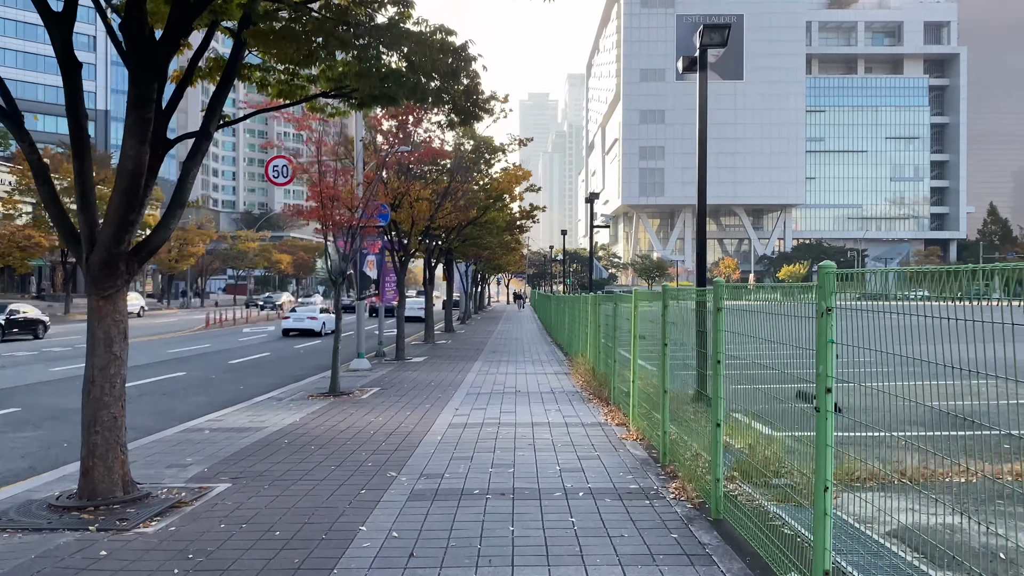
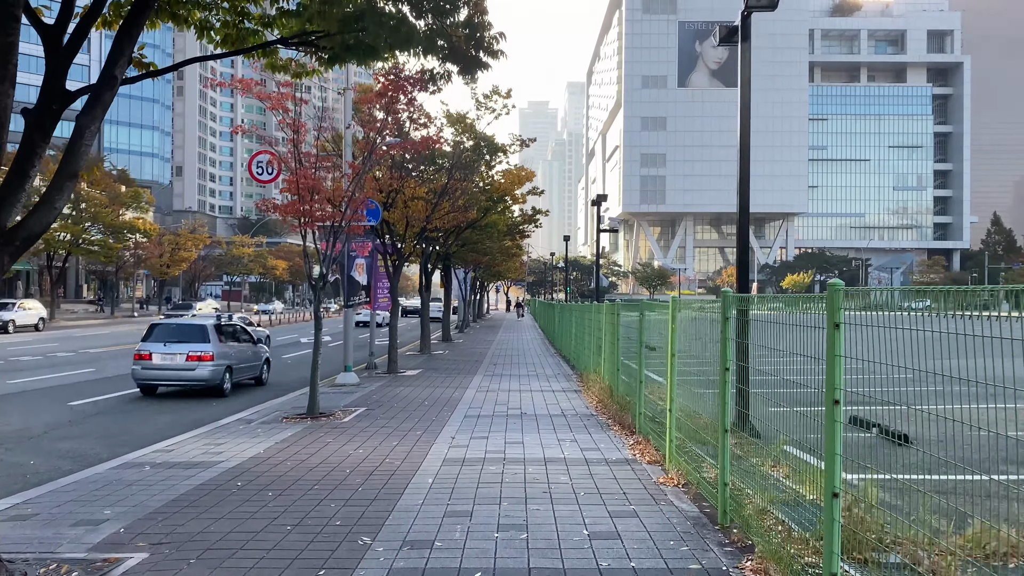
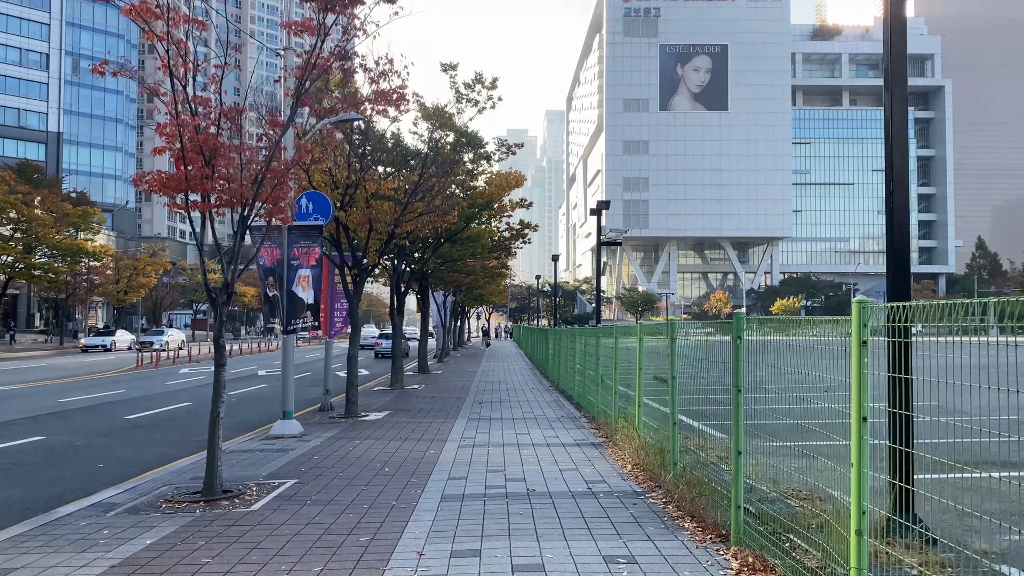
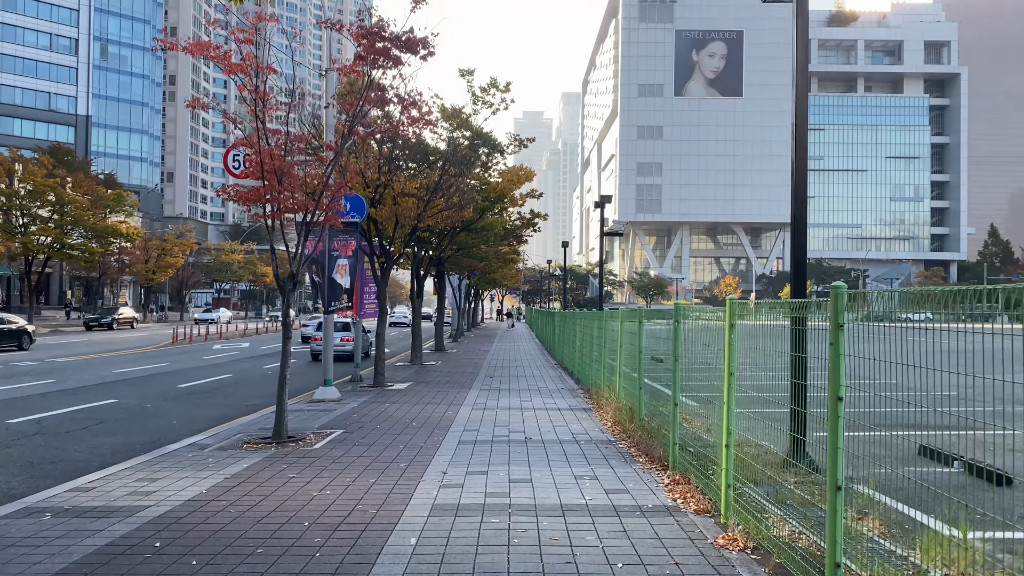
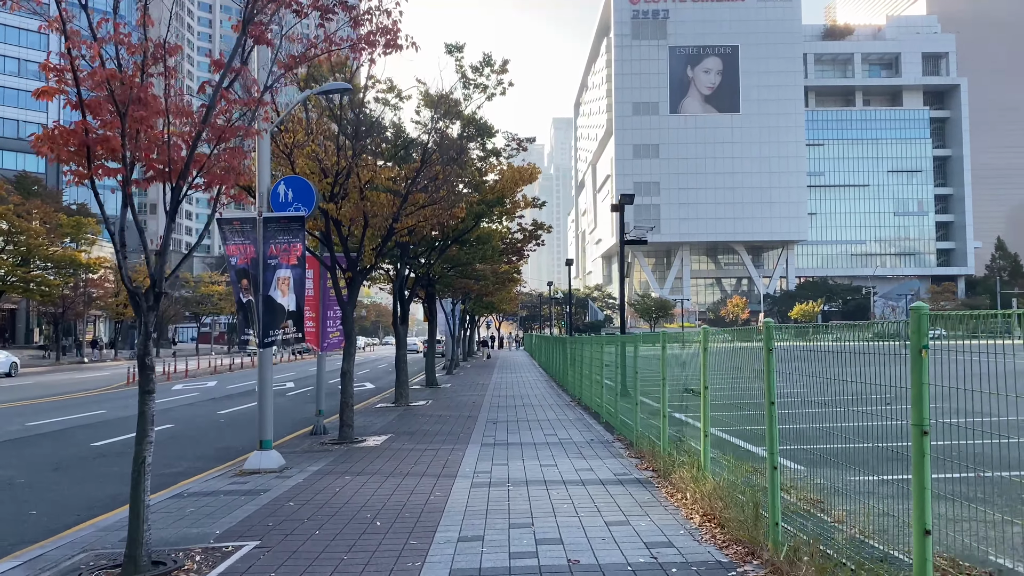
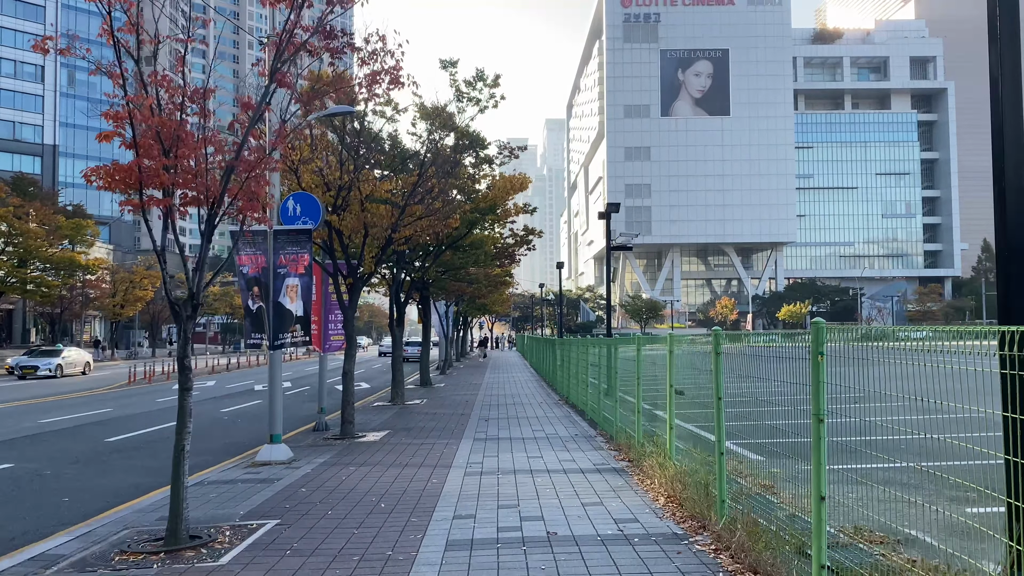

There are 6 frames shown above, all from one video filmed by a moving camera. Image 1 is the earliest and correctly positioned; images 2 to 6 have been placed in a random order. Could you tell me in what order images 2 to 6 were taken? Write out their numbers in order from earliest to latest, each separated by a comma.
2, 4, 3, 6, 5
